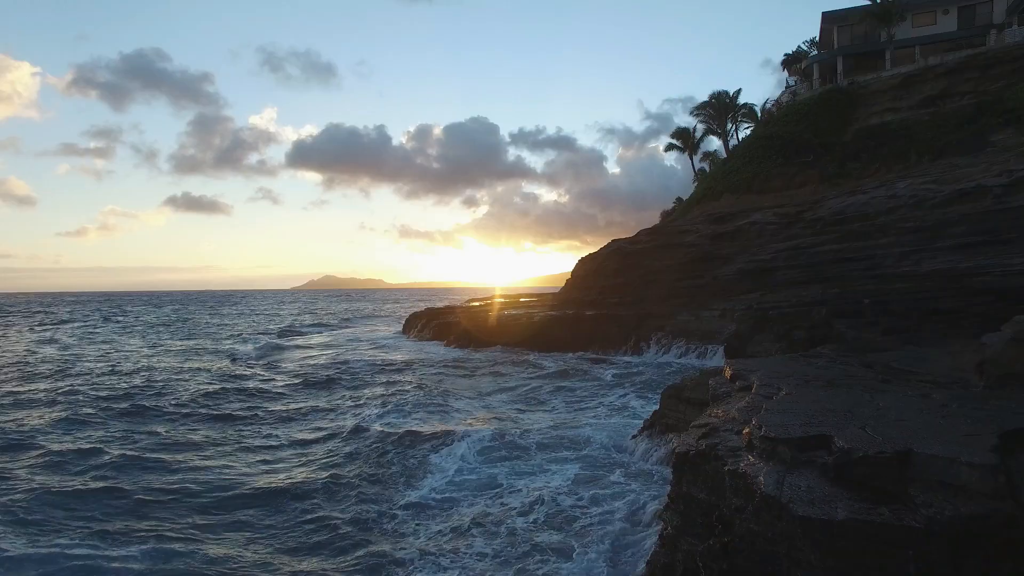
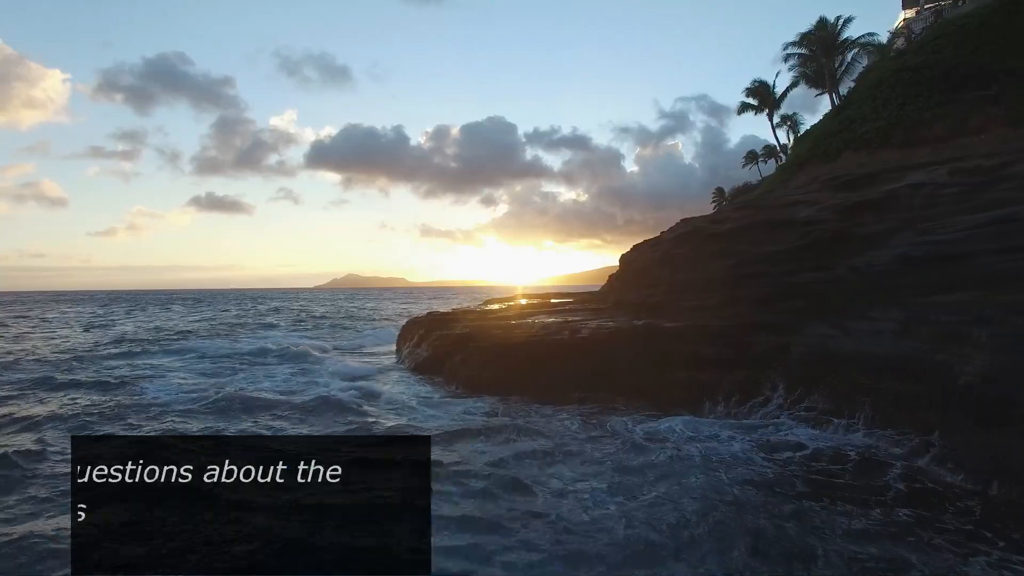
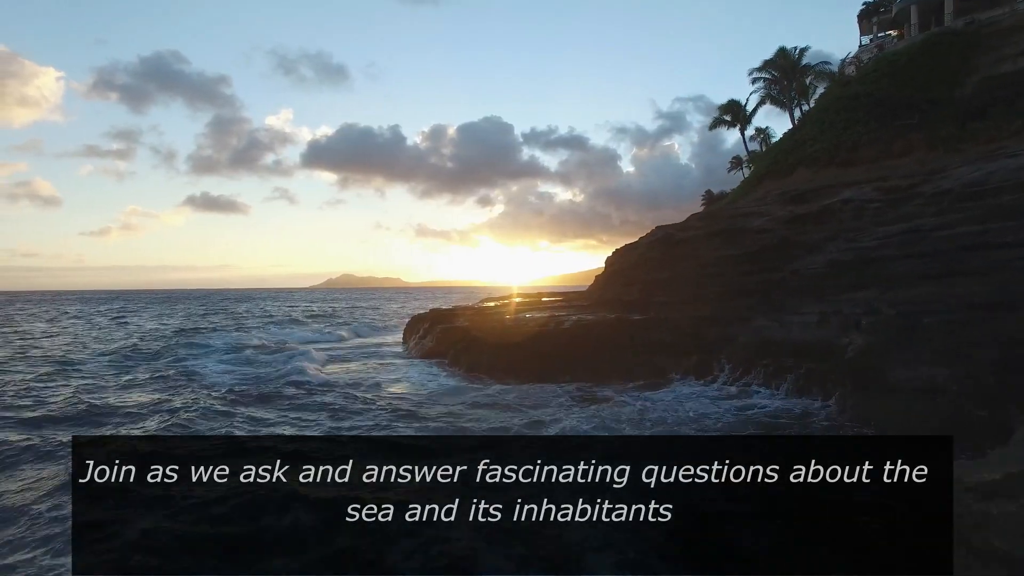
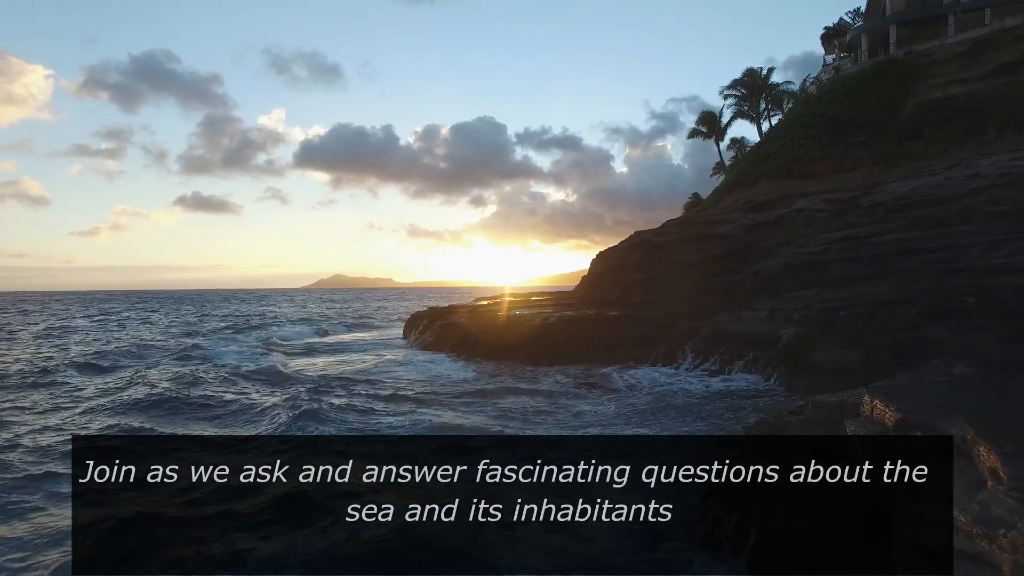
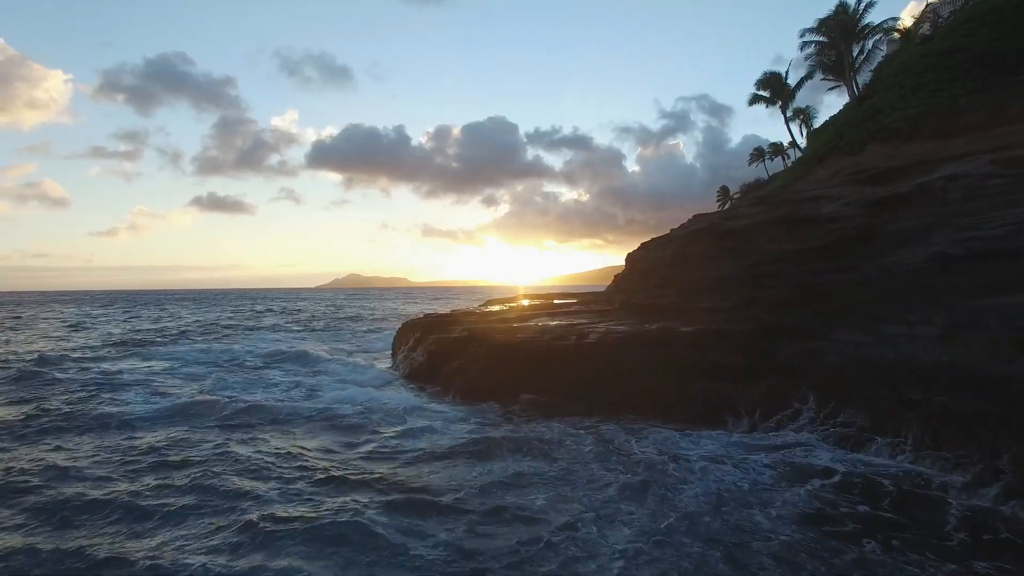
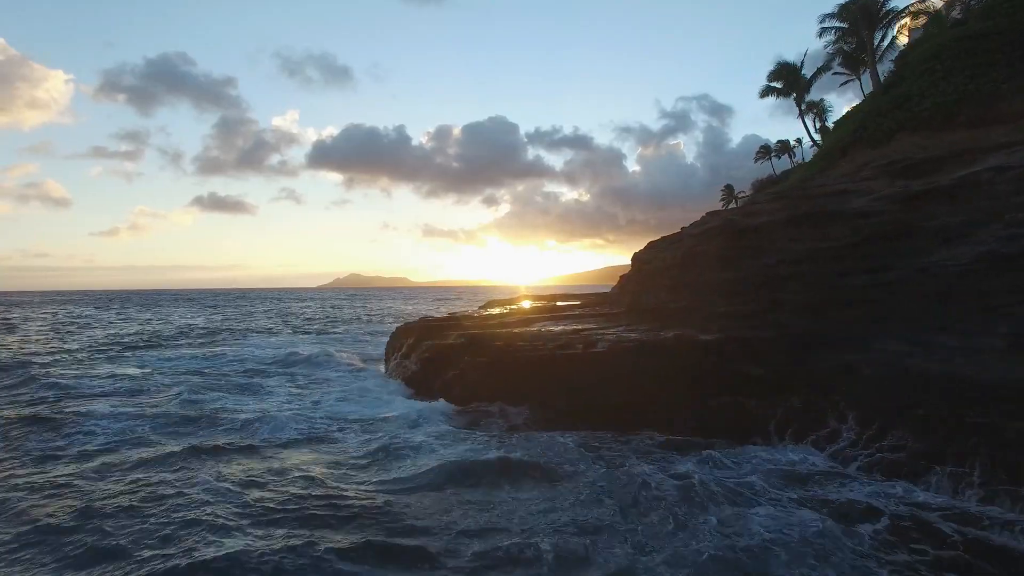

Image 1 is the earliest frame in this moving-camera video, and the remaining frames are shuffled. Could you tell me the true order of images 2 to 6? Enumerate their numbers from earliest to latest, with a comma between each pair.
4, 3, 2, 5, 6
